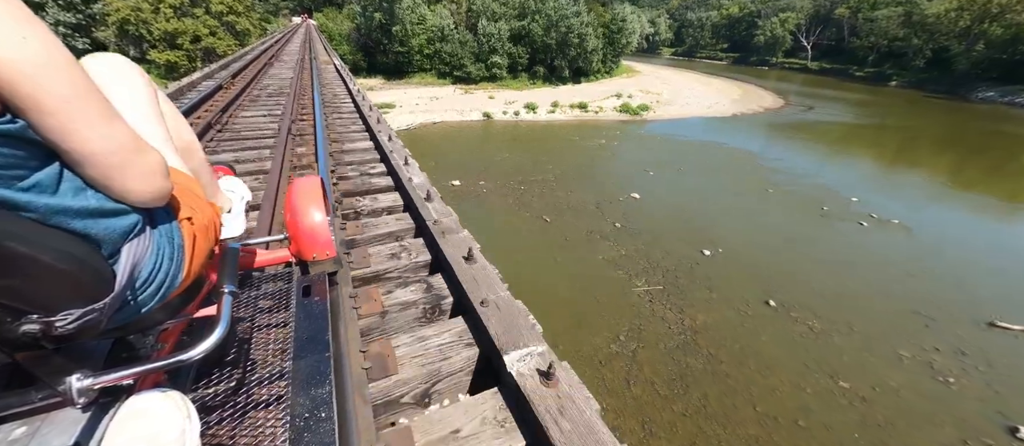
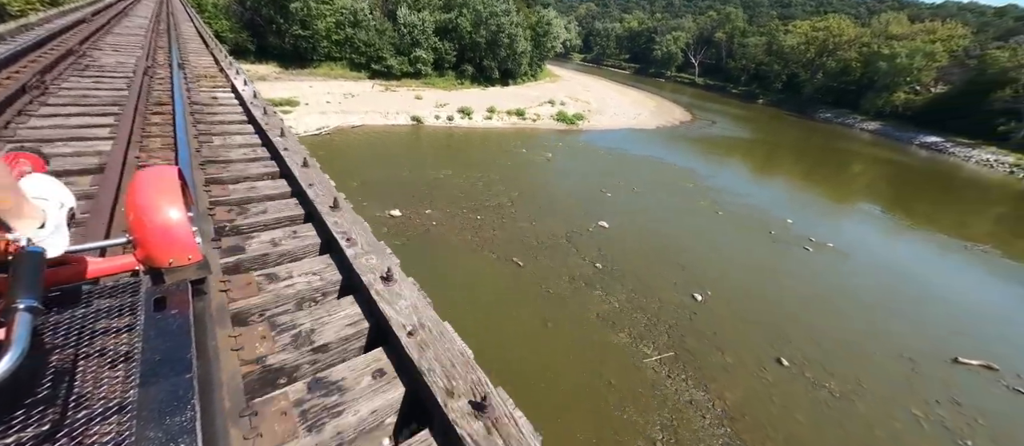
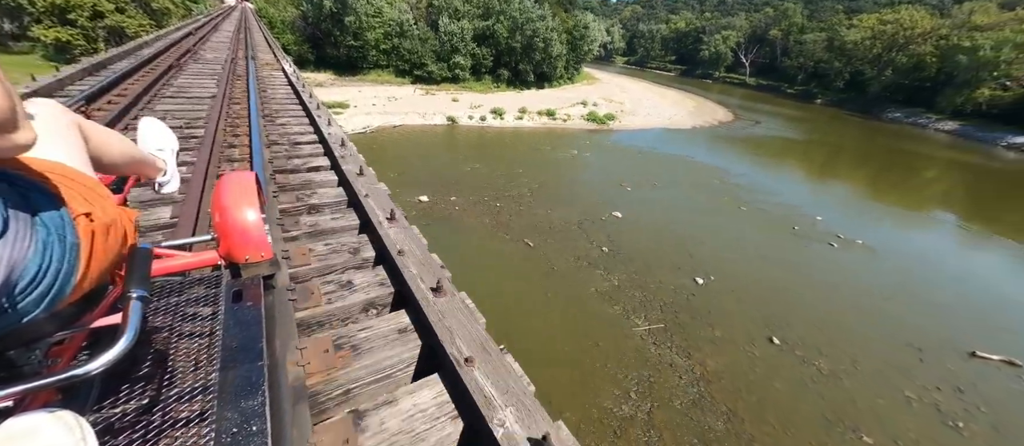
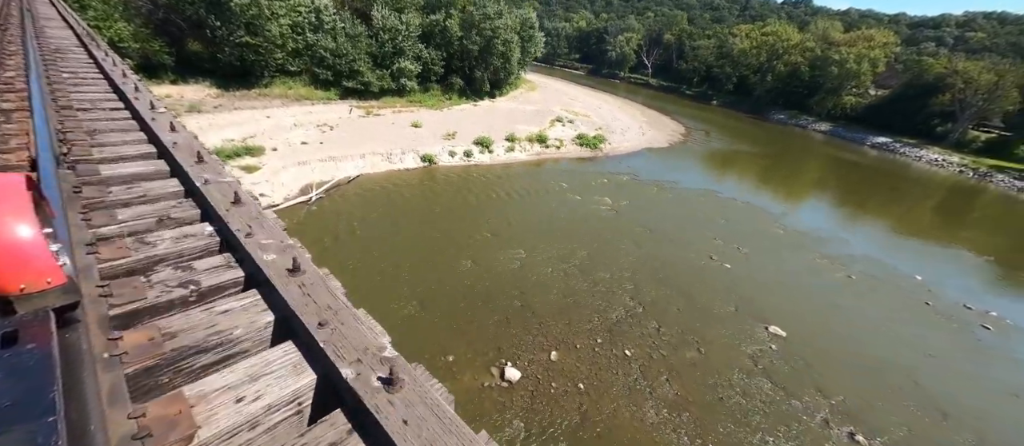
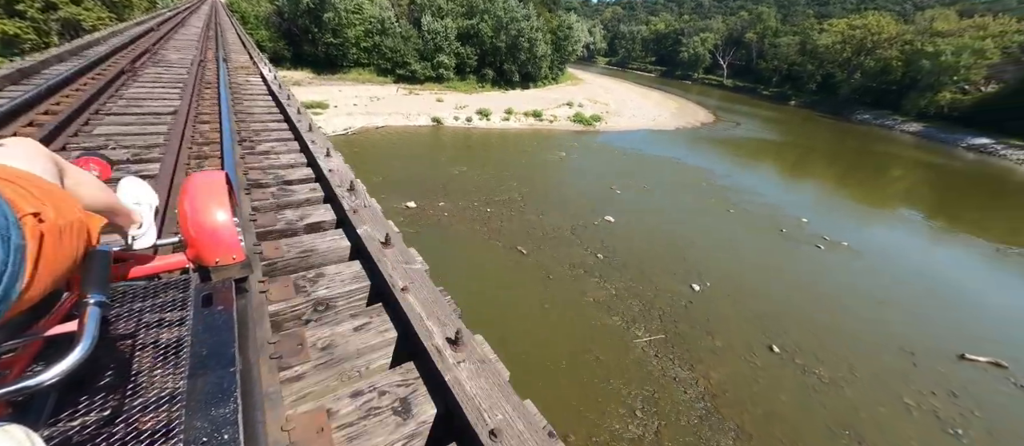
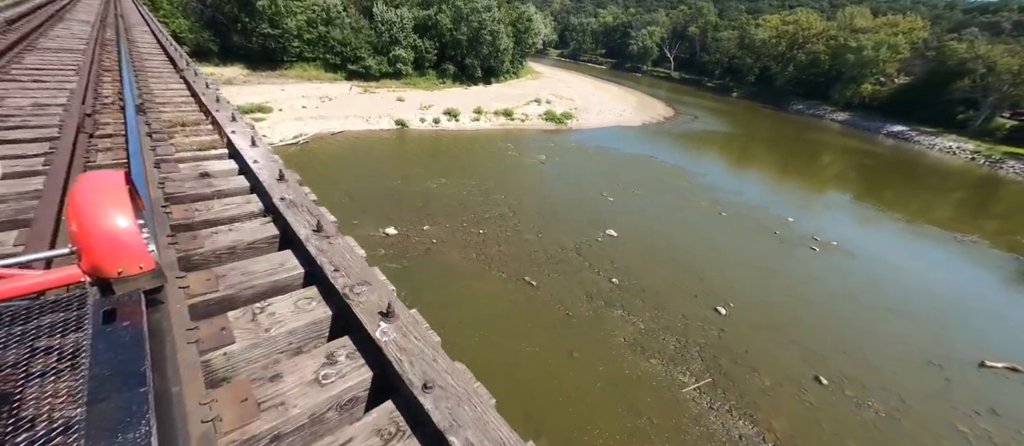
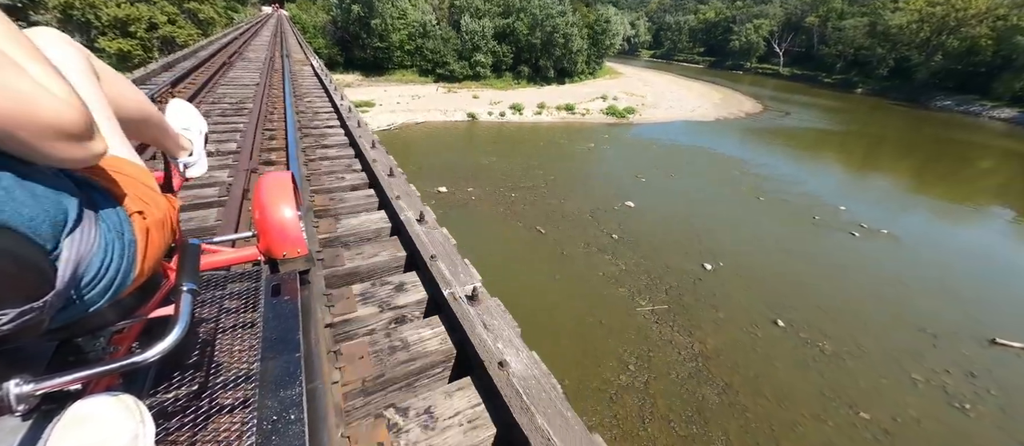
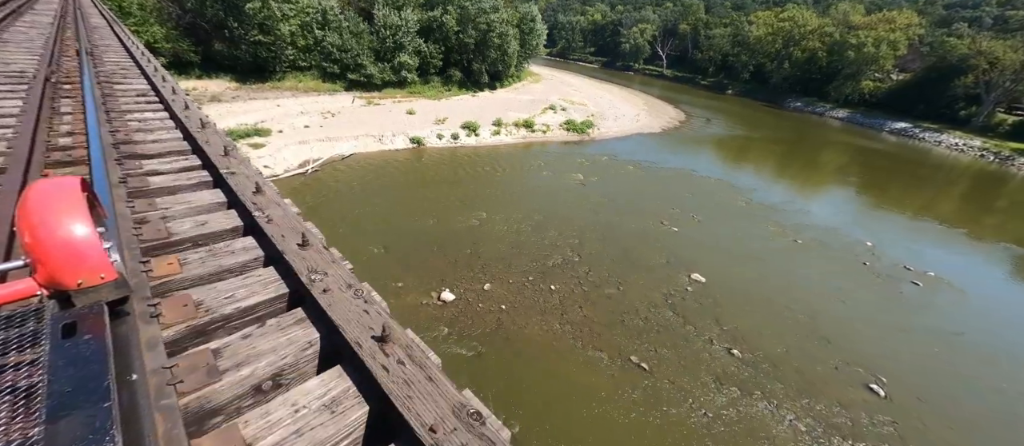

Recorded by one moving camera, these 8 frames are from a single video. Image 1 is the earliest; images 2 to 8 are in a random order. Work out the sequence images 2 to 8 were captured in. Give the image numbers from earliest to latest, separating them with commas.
7, 3, 5, 2, 6, 8, 4
